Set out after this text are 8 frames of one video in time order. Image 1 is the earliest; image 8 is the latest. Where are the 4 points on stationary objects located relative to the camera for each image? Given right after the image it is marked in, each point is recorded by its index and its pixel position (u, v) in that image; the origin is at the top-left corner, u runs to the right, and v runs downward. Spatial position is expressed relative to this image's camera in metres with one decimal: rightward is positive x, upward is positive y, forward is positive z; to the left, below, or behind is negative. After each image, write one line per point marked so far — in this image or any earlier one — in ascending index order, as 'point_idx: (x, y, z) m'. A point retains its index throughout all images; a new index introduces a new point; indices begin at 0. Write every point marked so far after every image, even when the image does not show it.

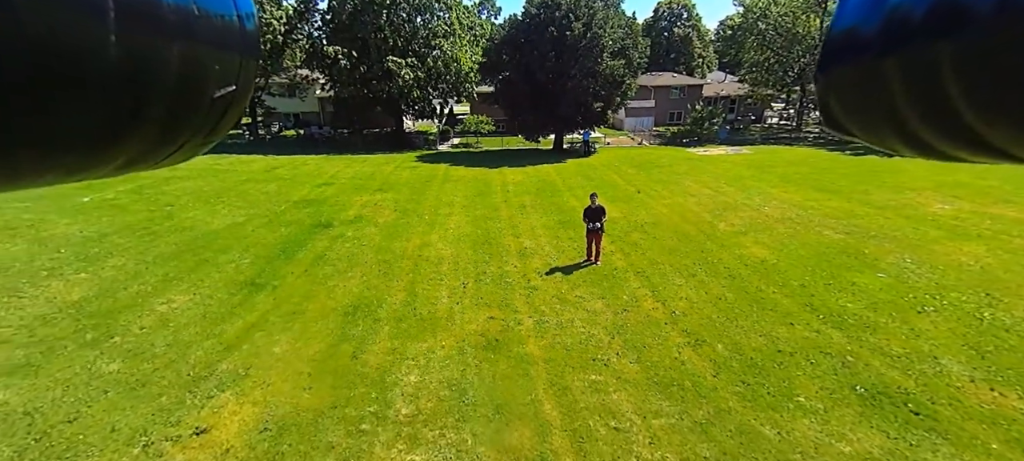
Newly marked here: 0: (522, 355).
0: (+0.1, -1.7, +6.5) m
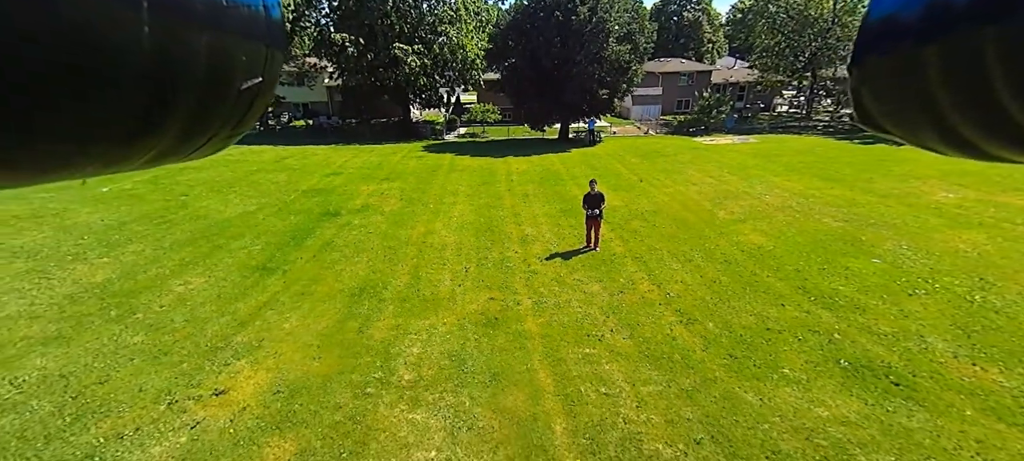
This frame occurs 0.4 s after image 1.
0: (+0.1, -1.4, +6.7) m
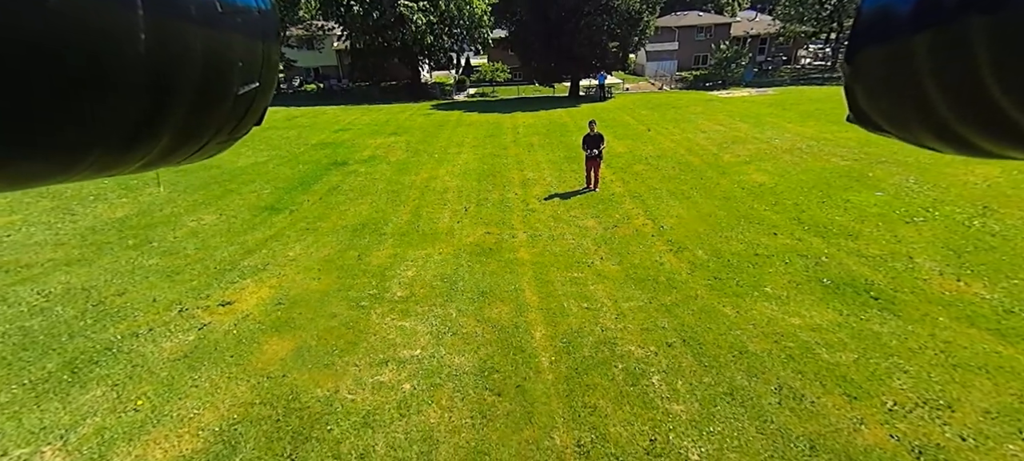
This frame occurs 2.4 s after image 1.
0: (0.0, -0.4, +7.0) m
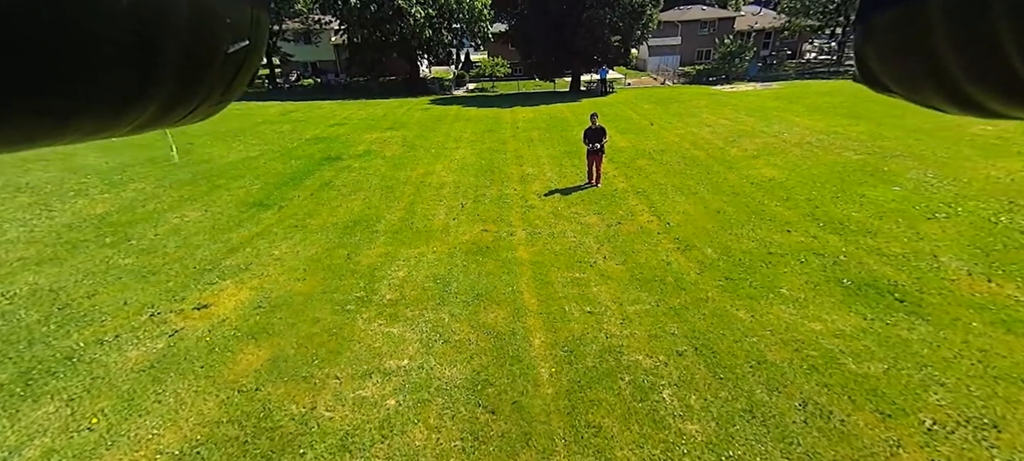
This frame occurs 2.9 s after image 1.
0: (0.0, -0.4, +6.6) m
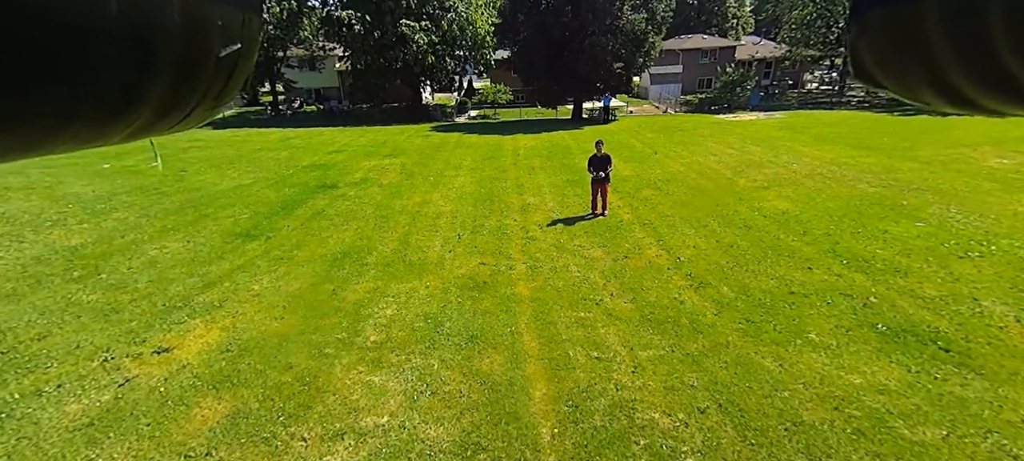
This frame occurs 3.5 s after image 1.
0: (0.0, -0.8, +6.1) m
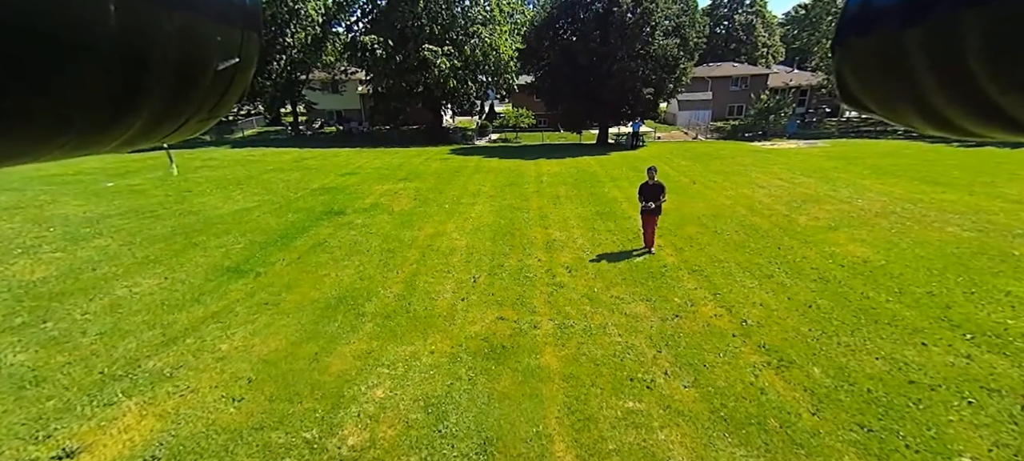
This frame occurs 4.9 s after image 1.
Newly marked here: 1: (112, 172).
0: (+0.2, -1.4, +4.8) m
1: (-13.2, +2.0, +15.7) m
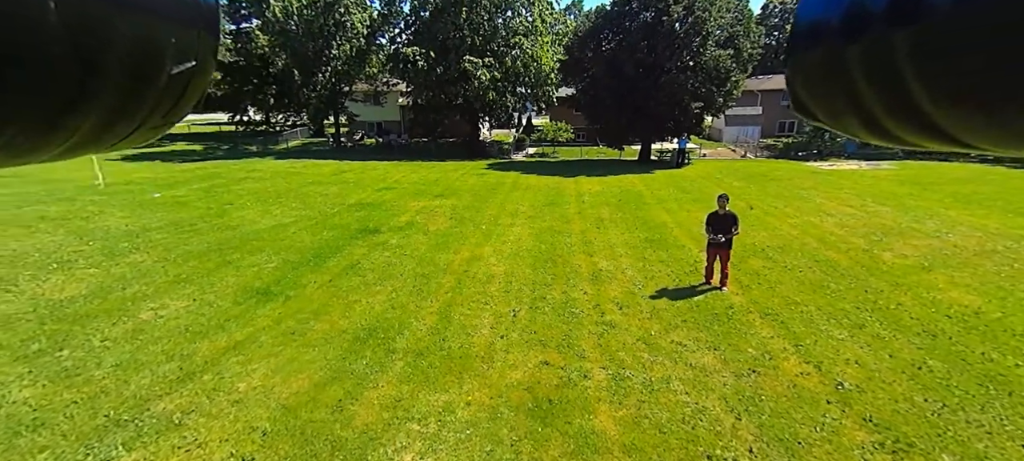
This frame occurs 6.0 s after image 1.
0: (+0.7, -1.7, +4.1) m
1: (-11.9, +1.6, +16.0) m
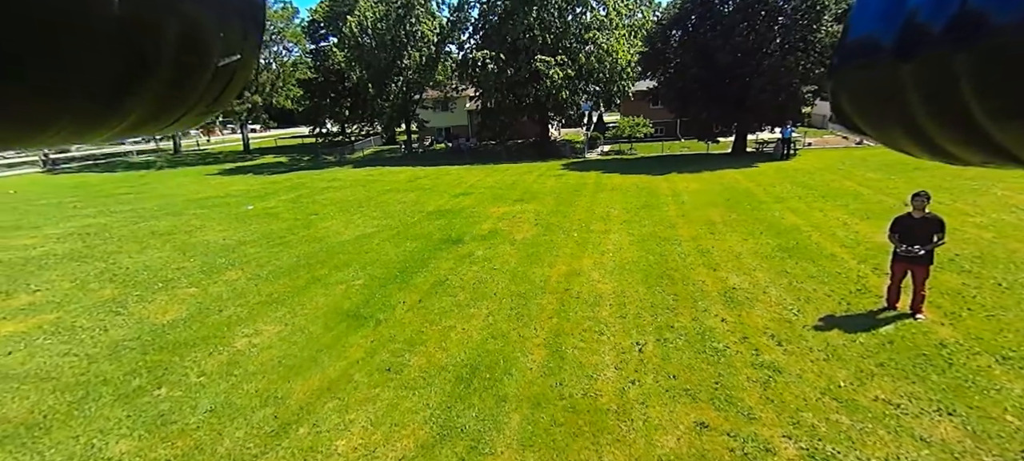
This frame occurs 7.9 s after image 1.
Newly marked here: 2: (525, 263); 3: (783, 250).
0: (+1.8, -2.0, +2.8) m
1: (-9.0, +1.1, +16.4) m
2: (+0.3, -0.6, +8.6) m
3: (+4.8, -0.3, +8.2) m
